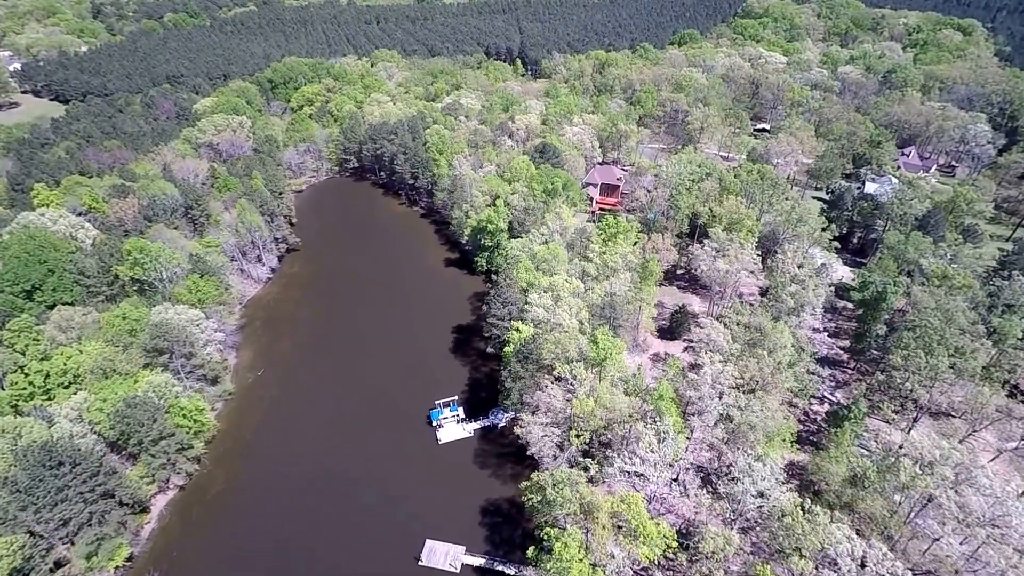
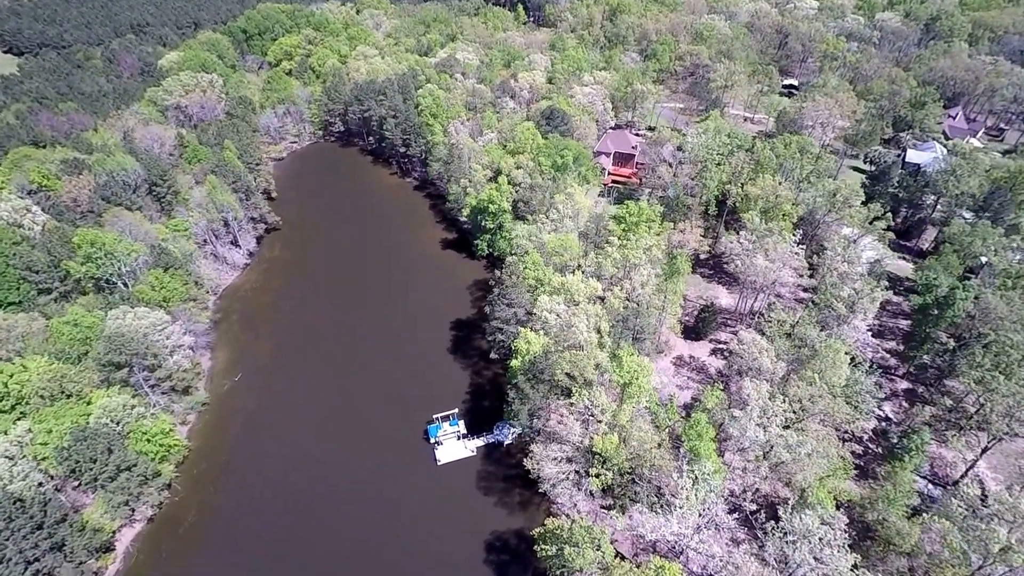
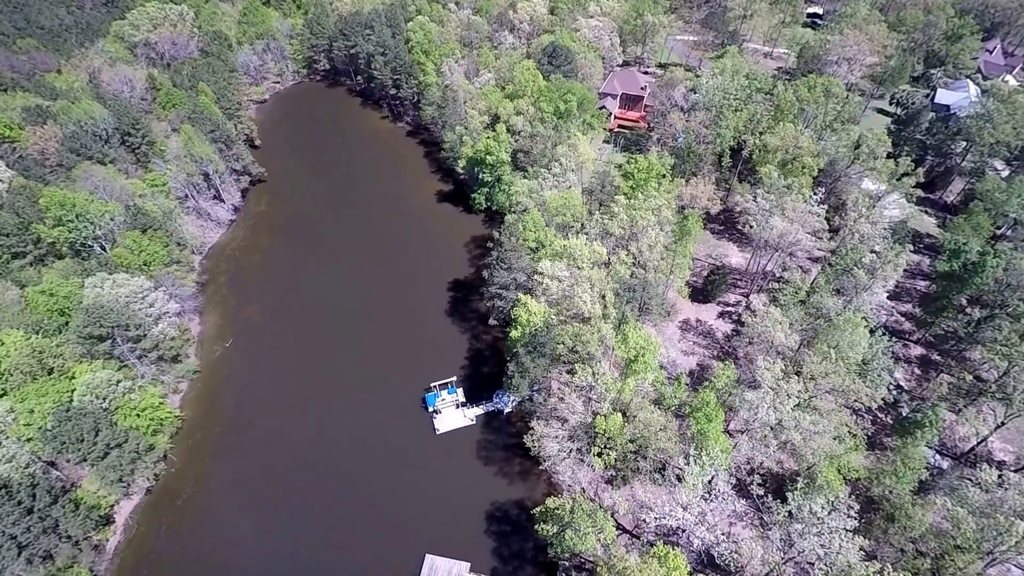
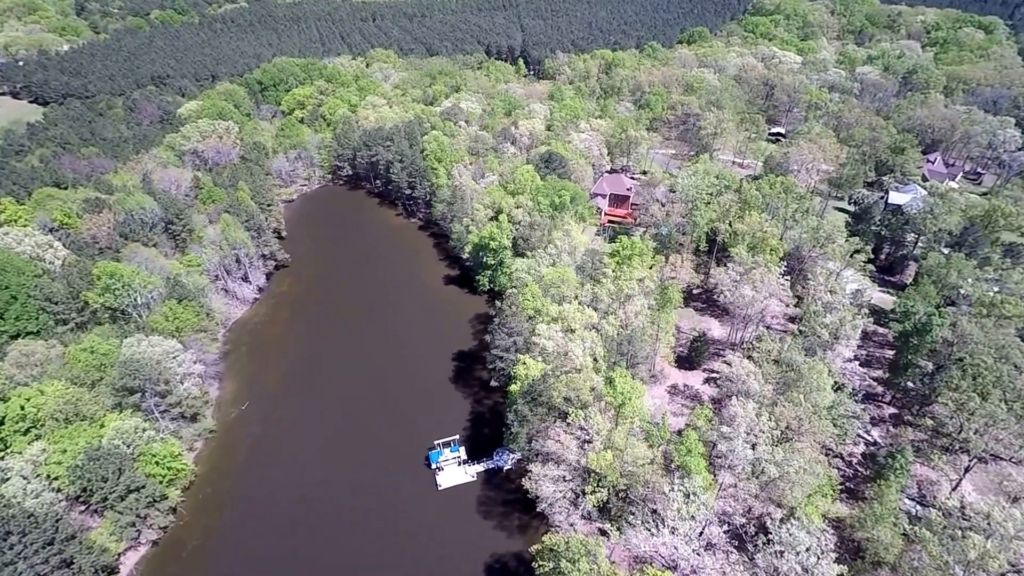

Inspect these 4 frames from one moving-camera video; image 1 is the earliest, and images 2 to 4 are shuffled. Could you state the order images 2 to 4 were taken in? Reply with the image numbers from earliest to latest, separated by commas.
4, 2, 3
